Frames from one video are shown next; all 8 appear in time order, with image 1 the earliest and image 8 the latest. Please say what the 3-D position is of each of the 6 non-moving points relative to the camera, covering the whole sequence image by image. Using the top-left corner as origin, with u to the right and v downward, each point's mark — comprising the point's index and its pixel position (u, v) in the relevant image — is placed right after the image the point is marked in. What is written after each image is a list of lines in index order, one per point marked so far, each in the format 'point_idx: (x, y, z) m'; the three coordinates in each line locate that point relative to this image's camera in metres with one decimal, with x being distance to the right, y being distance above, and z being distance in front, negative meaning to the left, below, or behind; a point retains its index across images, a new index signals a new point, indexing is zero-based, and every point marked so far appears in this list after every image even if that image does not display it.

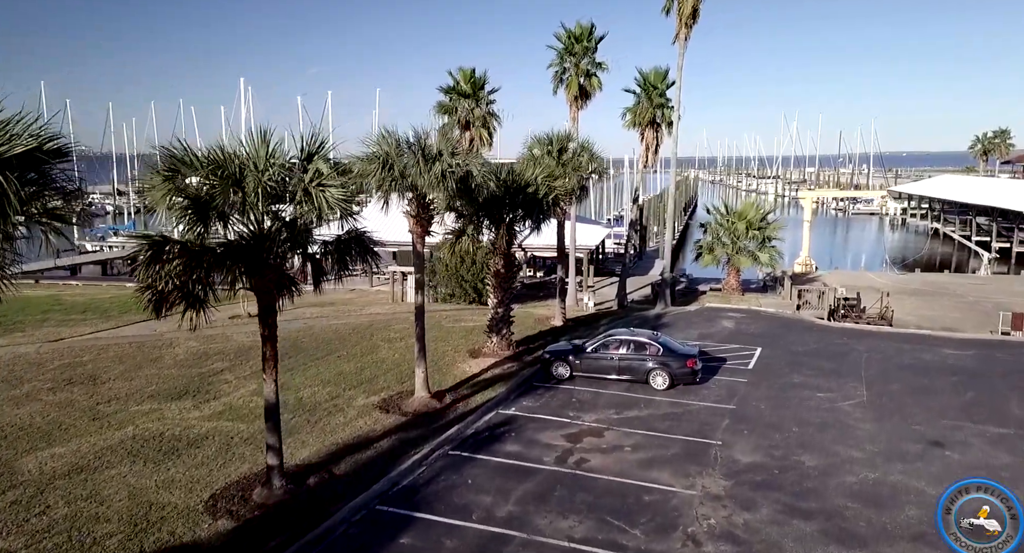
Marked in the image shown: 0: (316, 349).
0: (-4.7, -1.7, +16.9) m
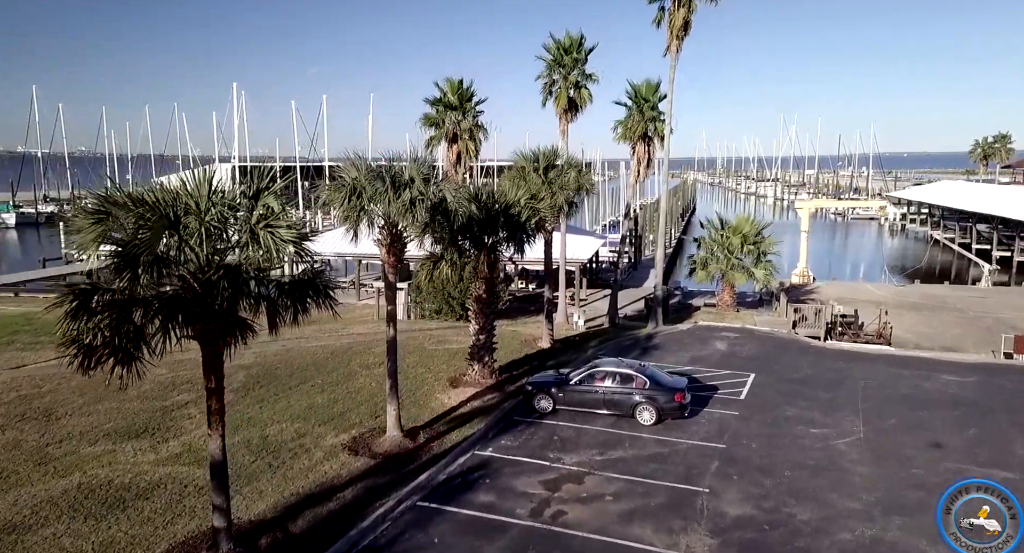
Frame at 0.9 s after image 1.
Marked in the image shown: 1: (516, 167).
0: (-5.1, -2.3, +16.2) m
1: (+0.1, +3.0, +19.9) m
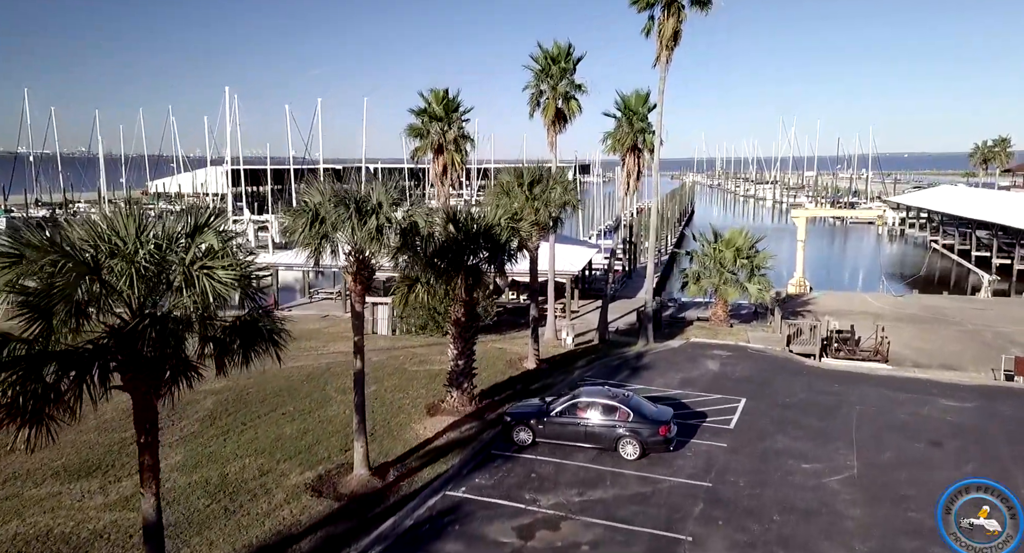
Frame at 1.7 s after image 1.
0: (-5.5, -2.8, +15.5) m
1: (-0.3, +2.5, +19.3) m
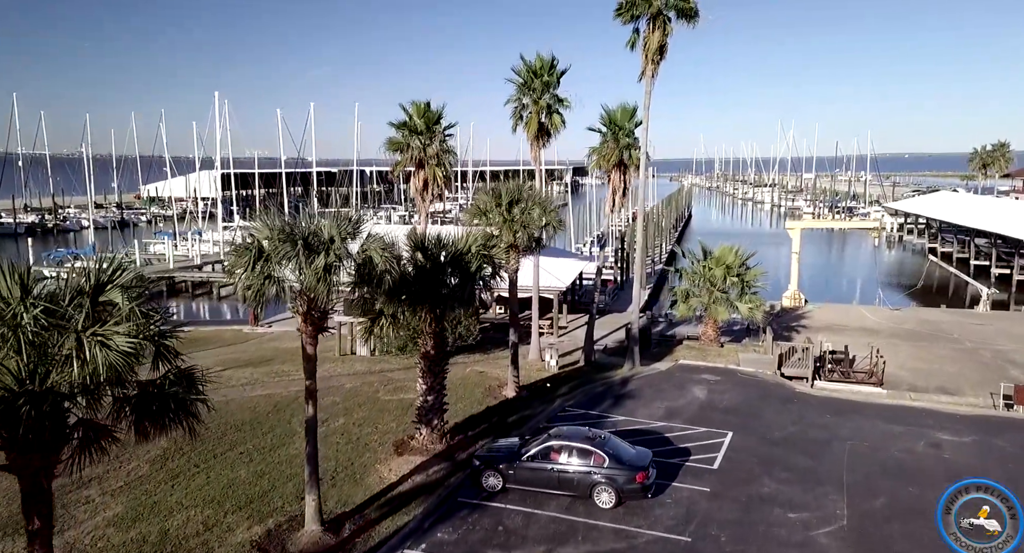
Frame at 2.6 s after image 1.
0: (-6.1, -3.4, +14.7) m
1: (-0.9, +1.9, +18.5) m
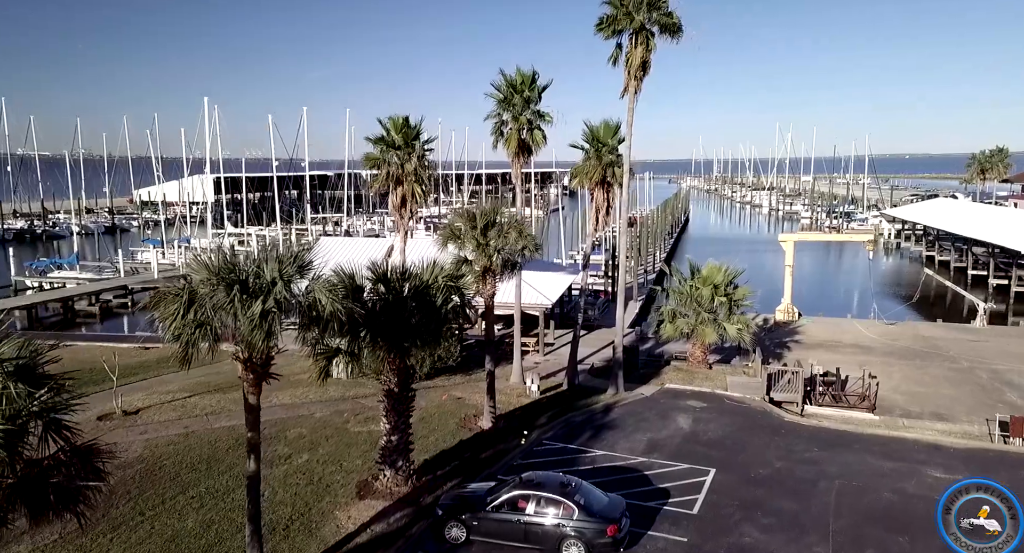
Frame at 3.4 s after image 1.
0: (-6.7, -4.0, +13.9) m
1: (-1.5, +1.3, +17.7) m
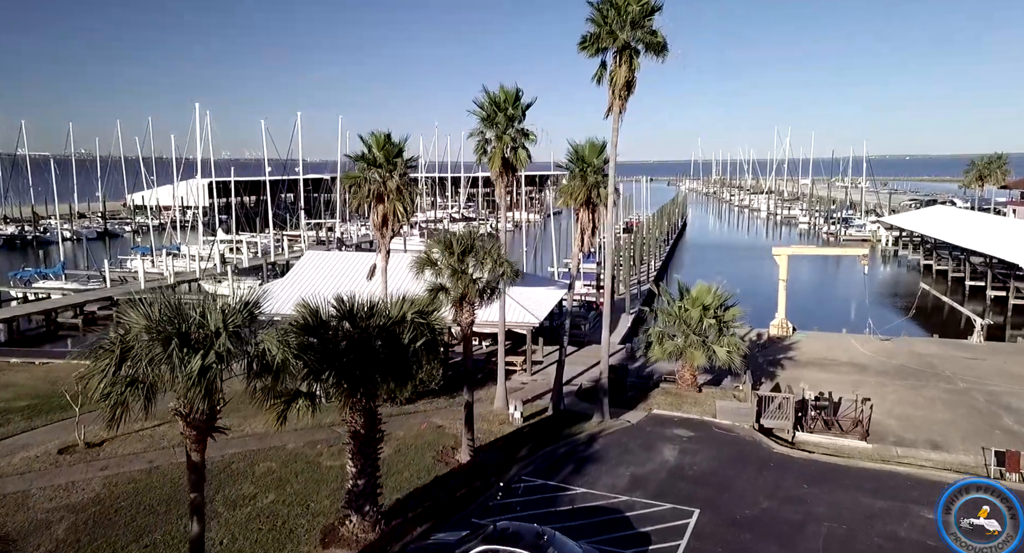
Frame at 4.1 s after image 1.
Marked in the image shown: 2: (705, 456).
0: (-7.2, -4.7, +13.2) m
1: (-2.0, +0.6, +17.1) m
2: (+4.9, -4.5, +18.0) m
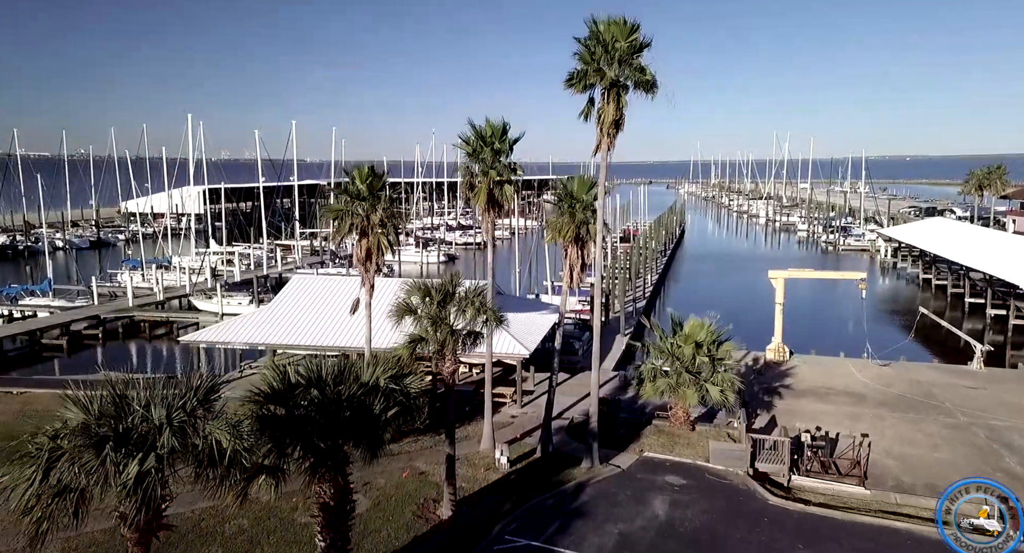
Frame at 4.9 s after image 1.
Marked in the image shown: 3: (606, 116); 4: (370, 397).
0: (-7.6, -5.7, +12.6) m
1: (-2.4, -0.5, +16.4) m
2: (+4.5, -5.7, +17.3) m
3: (+2.3, +3.9, +17.1) m
4: (-2.5, -2.0, +12.2) m
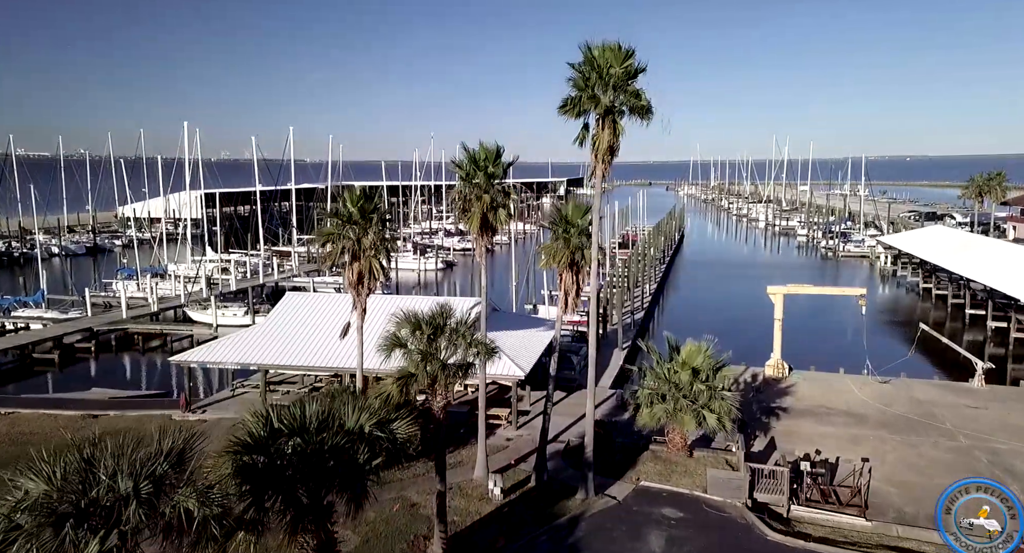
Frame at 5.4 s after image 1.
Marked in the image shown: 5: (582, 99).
0: (-7.8, -6.5, +12.1) m
1: (-2.6, -1.2, +16.0) m
2: (+4.4, -6.4, +16.9) m
3: (+2.1, +3.1, +16.8) m
4: (-2.6, -2.7, +11.8) m
5: (+1.7, +4.1, +16.6) m
